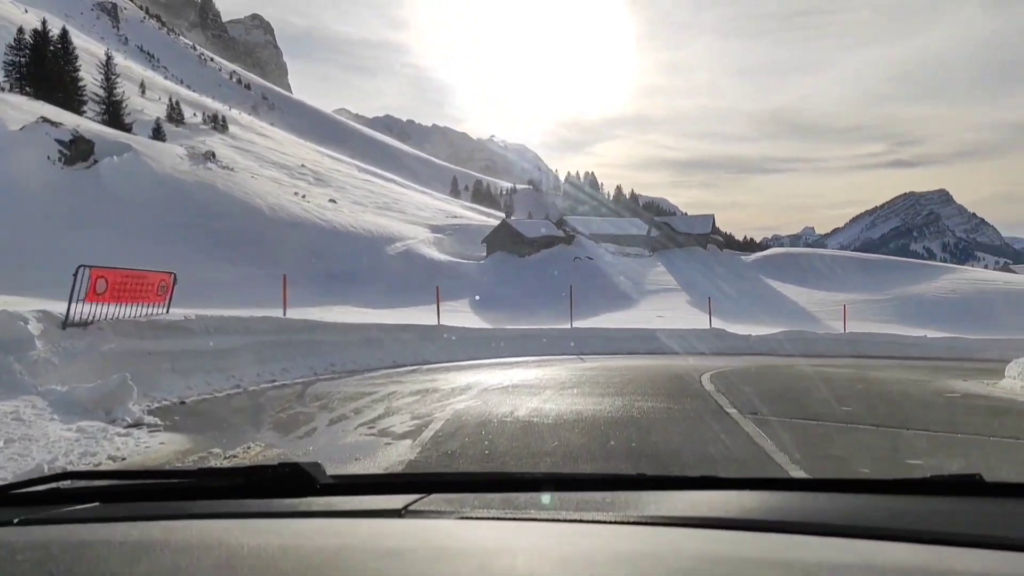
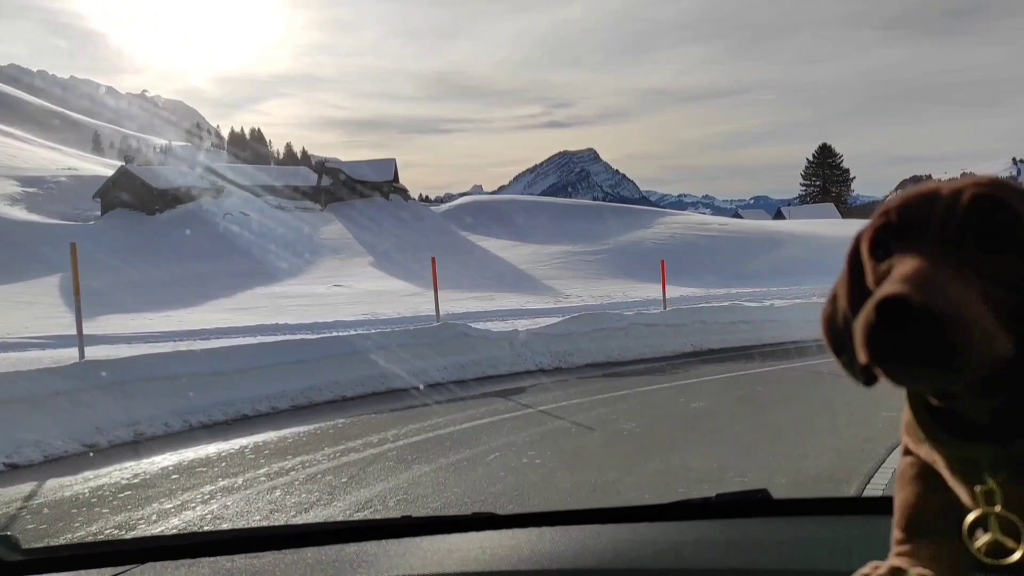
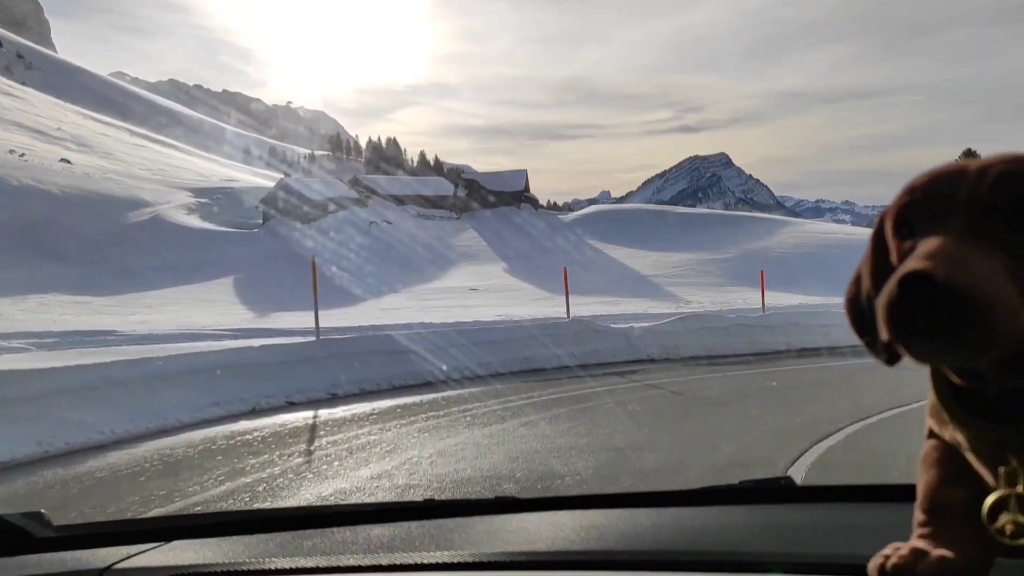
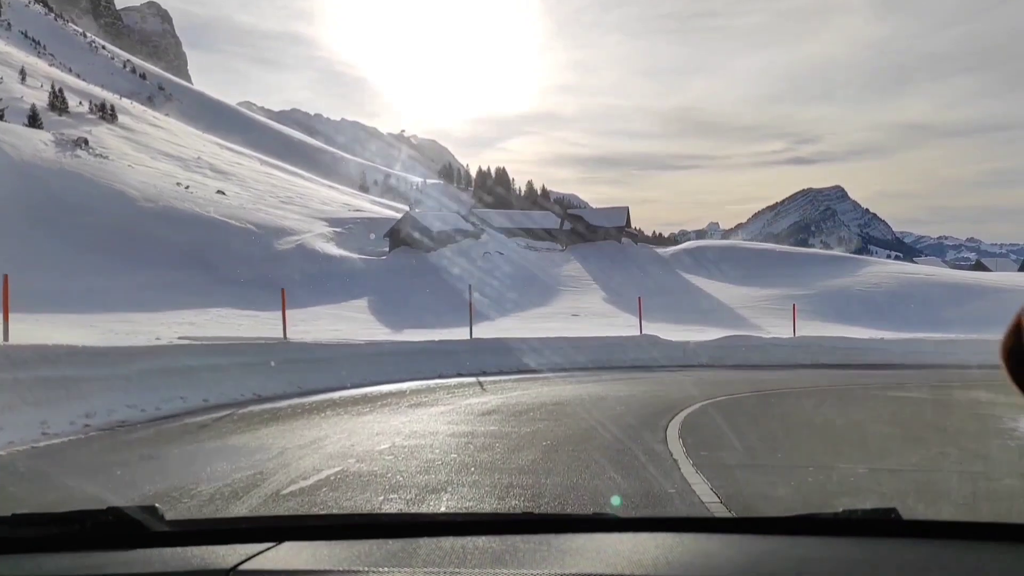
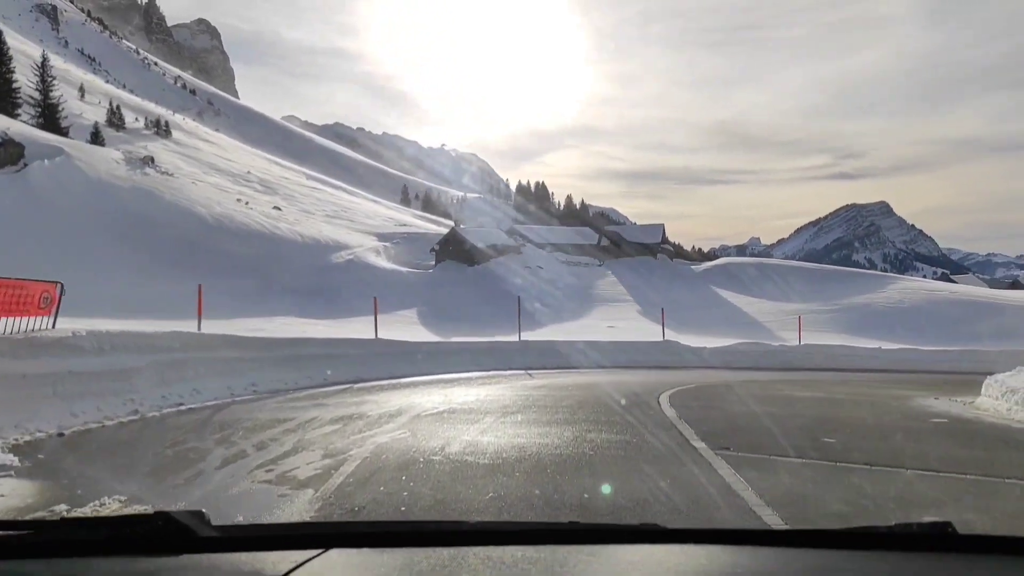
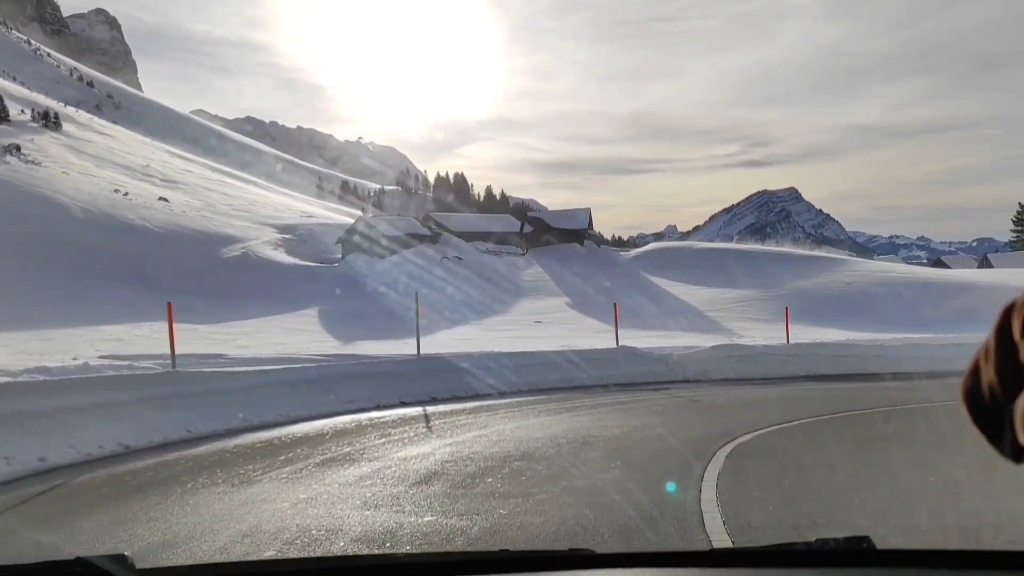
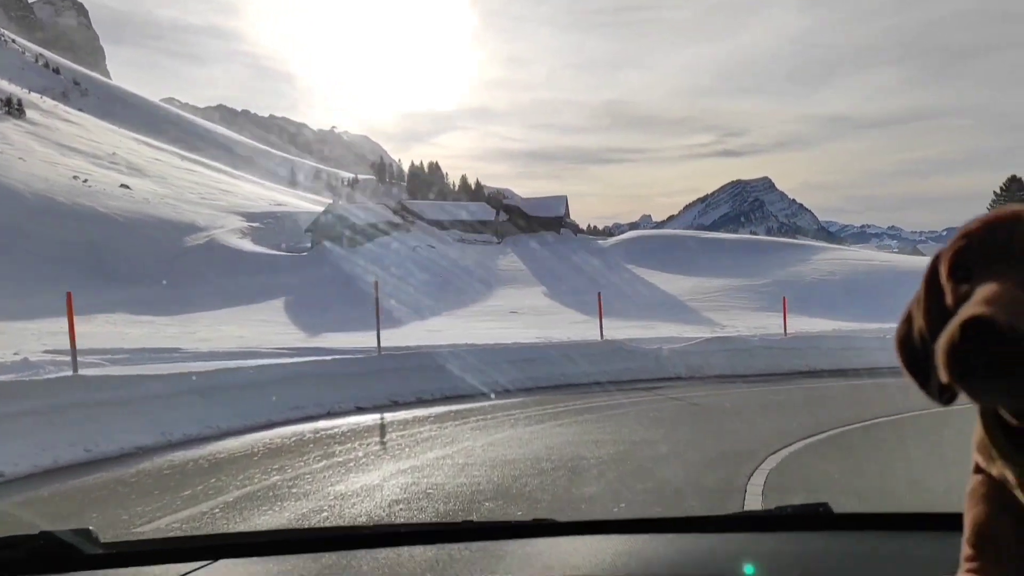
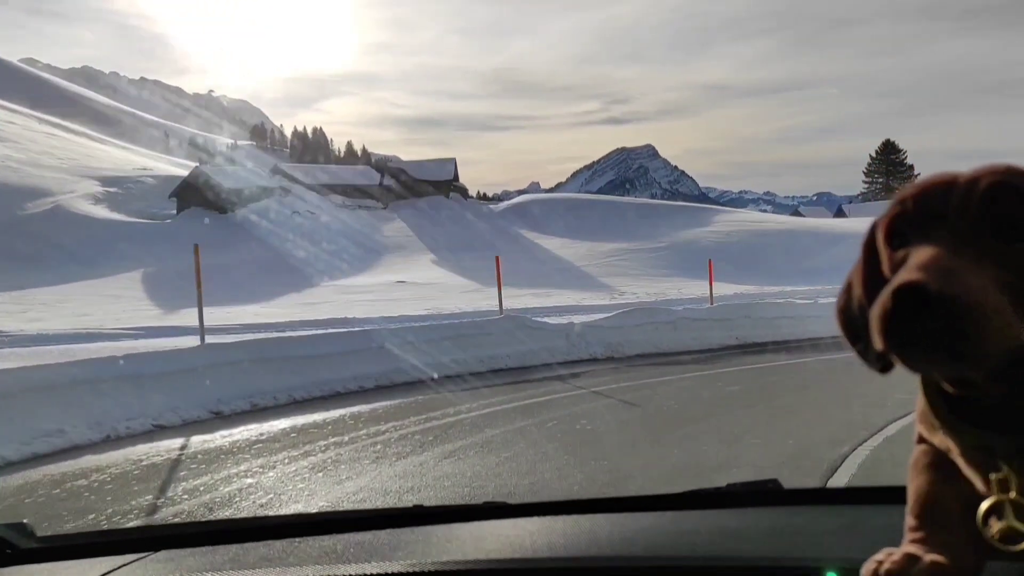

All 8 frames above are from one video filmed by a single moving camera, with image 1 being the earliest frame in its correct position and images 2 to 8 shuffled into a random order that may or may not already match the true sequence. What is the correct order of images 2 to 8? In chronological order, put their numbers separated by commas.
5, 4, 6, 7, 3, 8, 2
